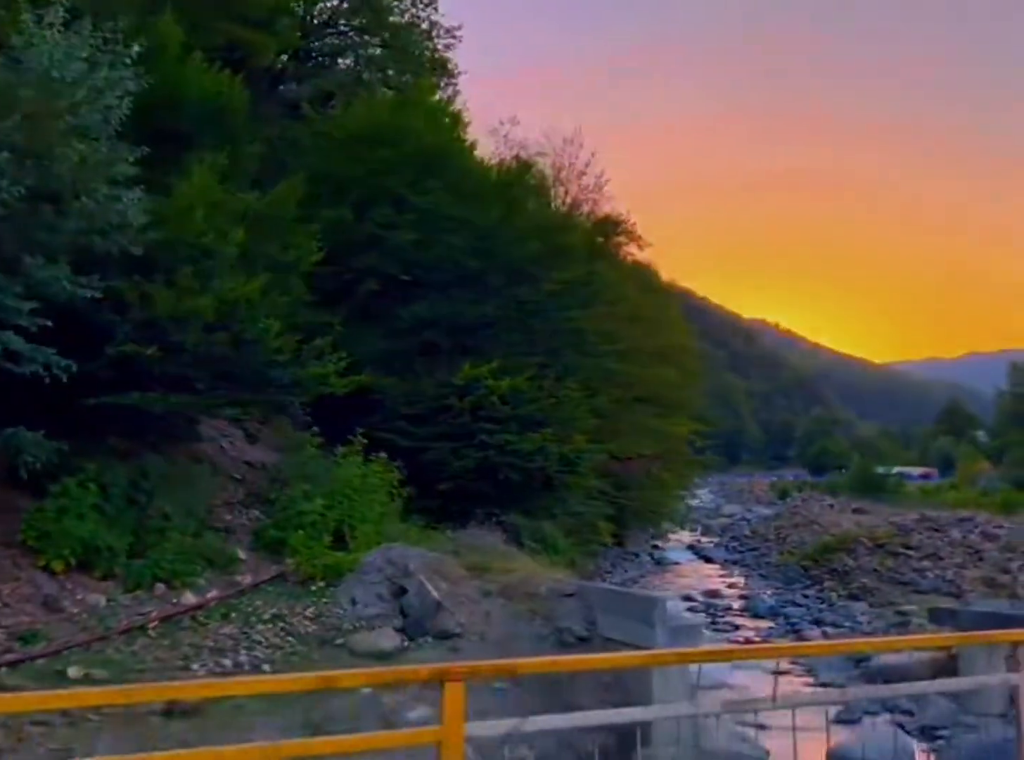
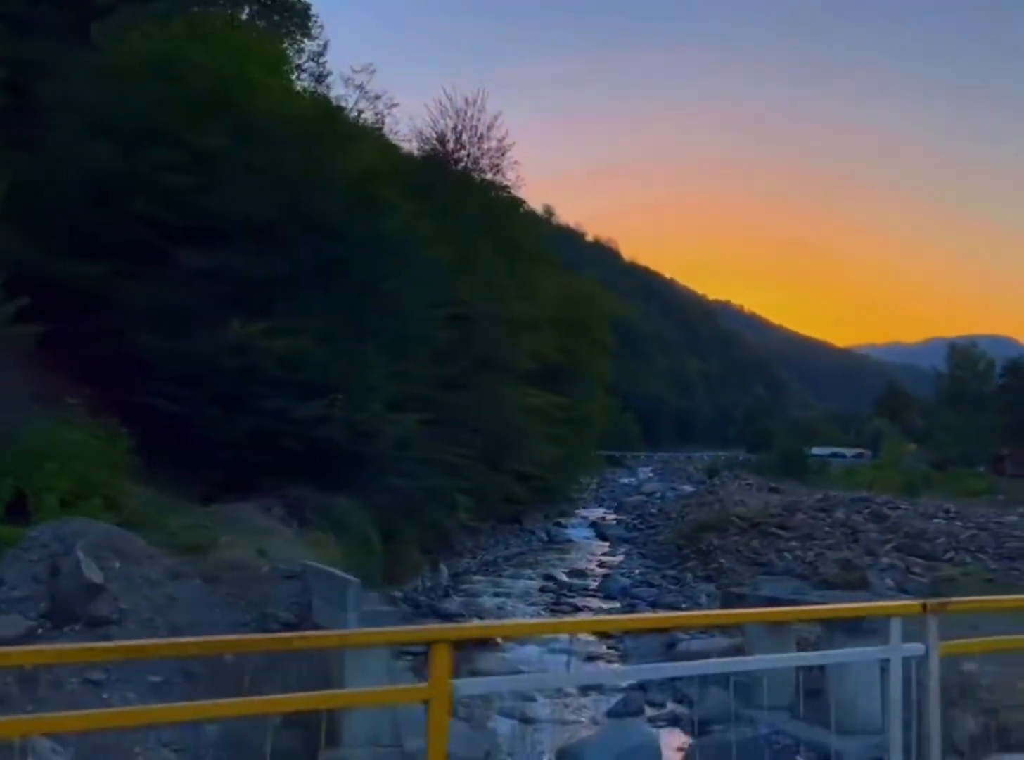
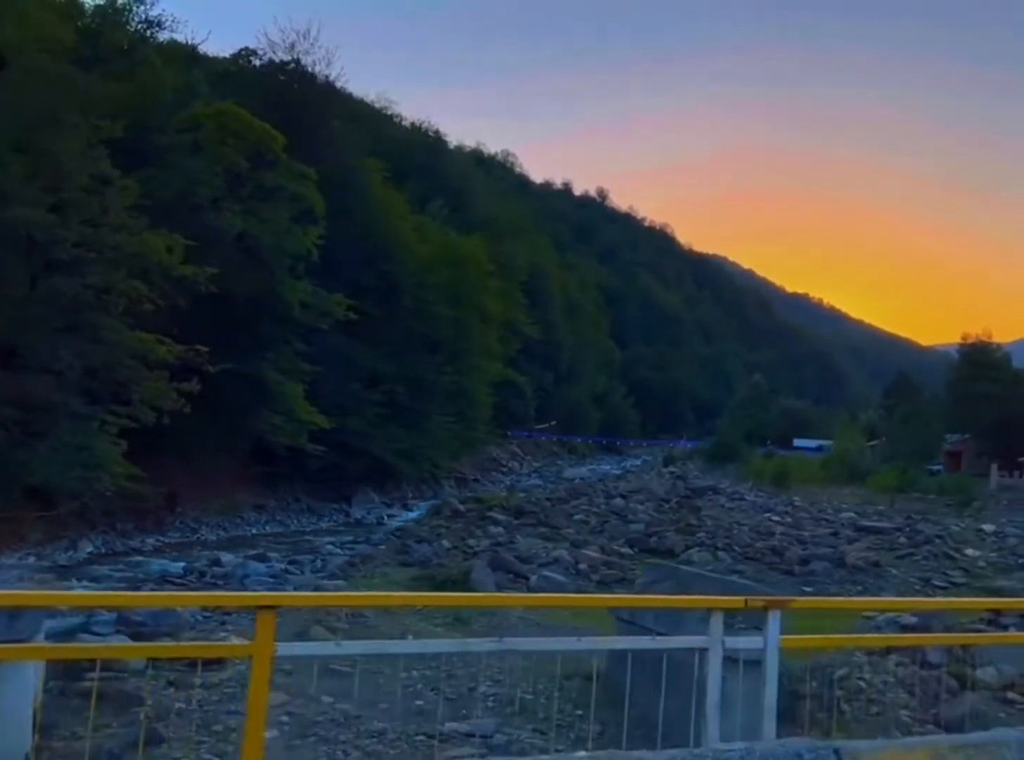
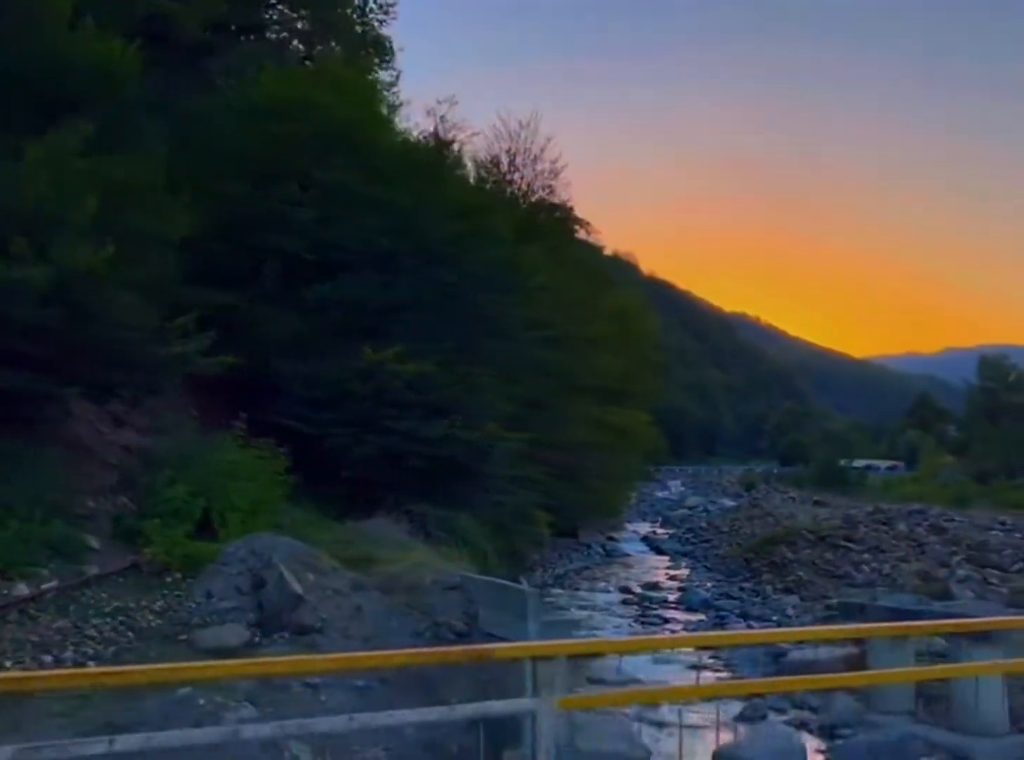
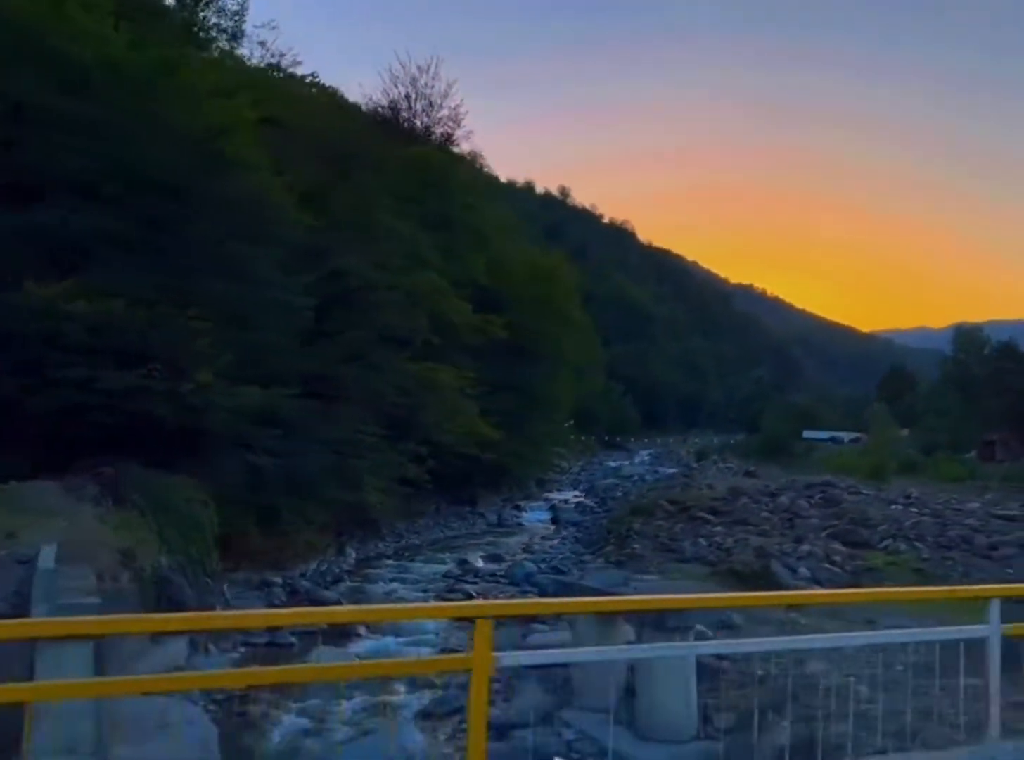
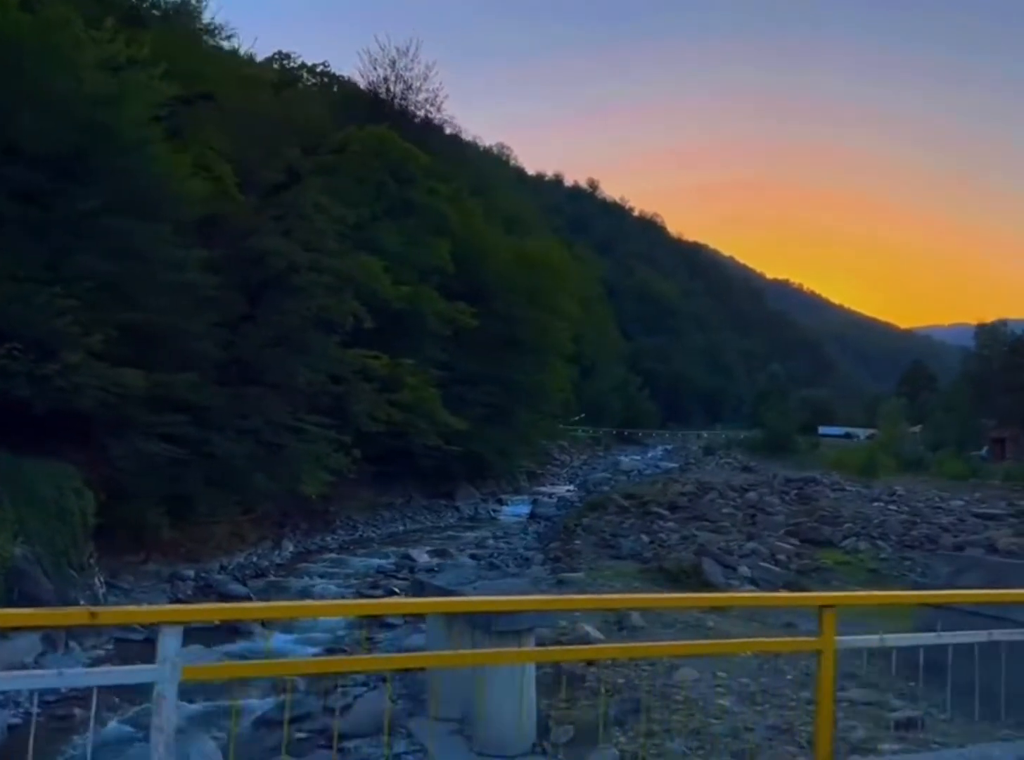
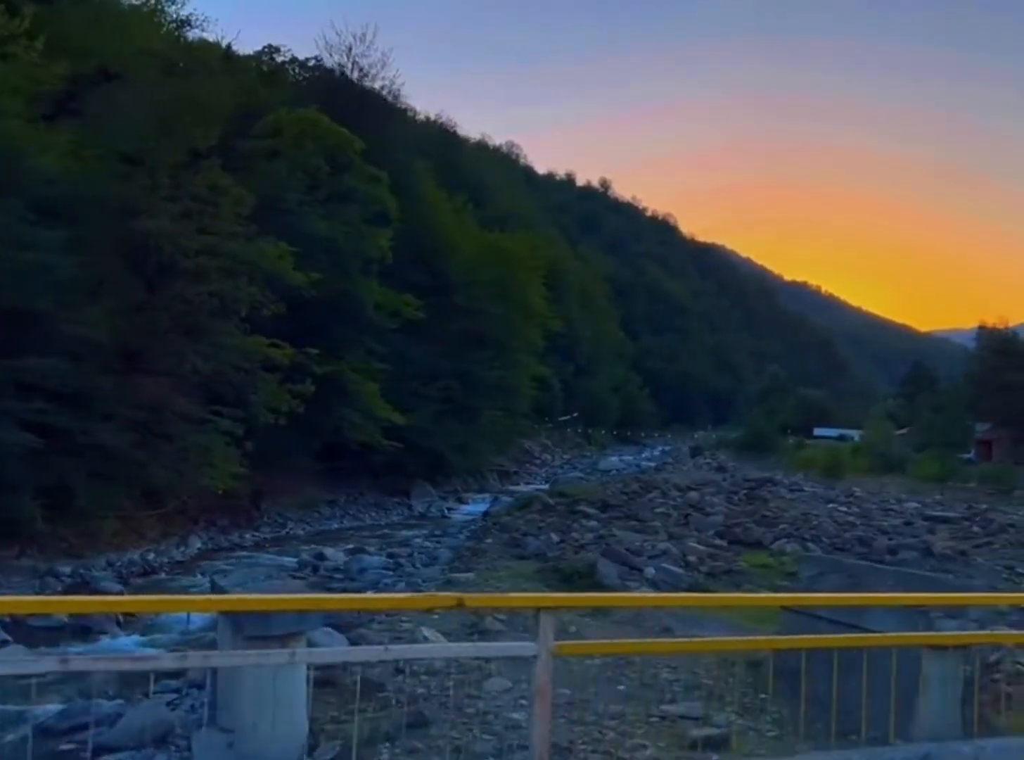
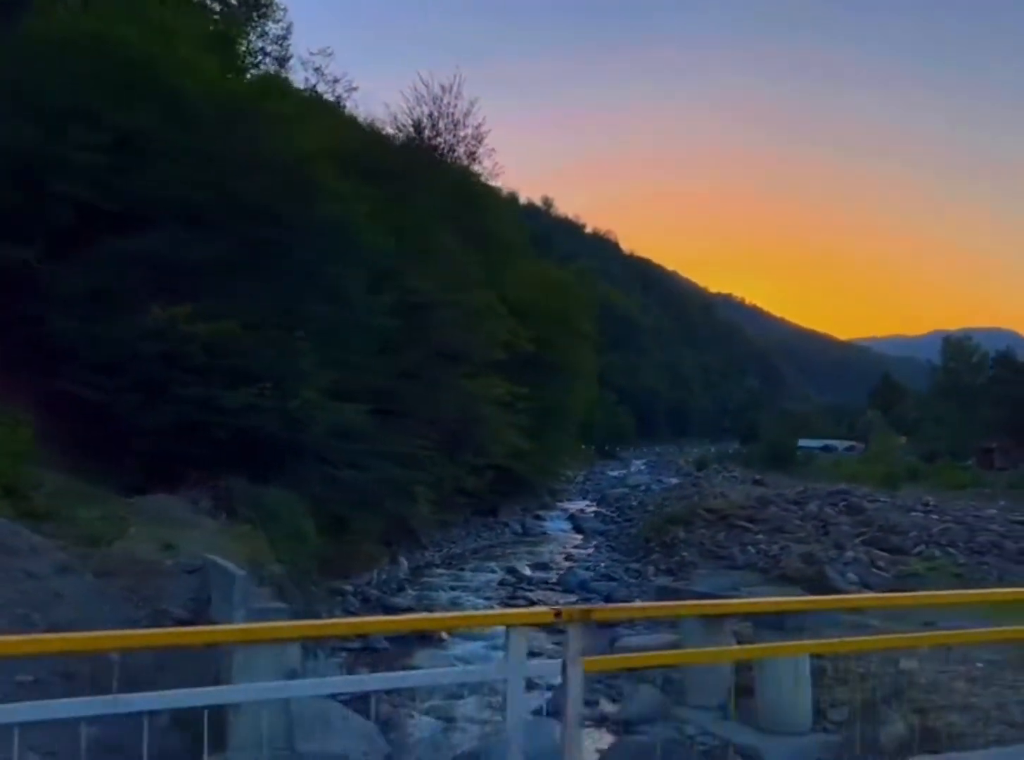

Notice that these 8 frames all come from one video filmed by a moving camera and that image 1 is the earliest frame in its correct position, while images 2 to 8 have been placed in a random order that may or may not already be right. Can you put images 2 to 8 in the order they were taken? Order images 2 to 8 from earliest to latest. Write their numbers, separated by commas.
4, 2, 8, 5, 6, 7, 3
